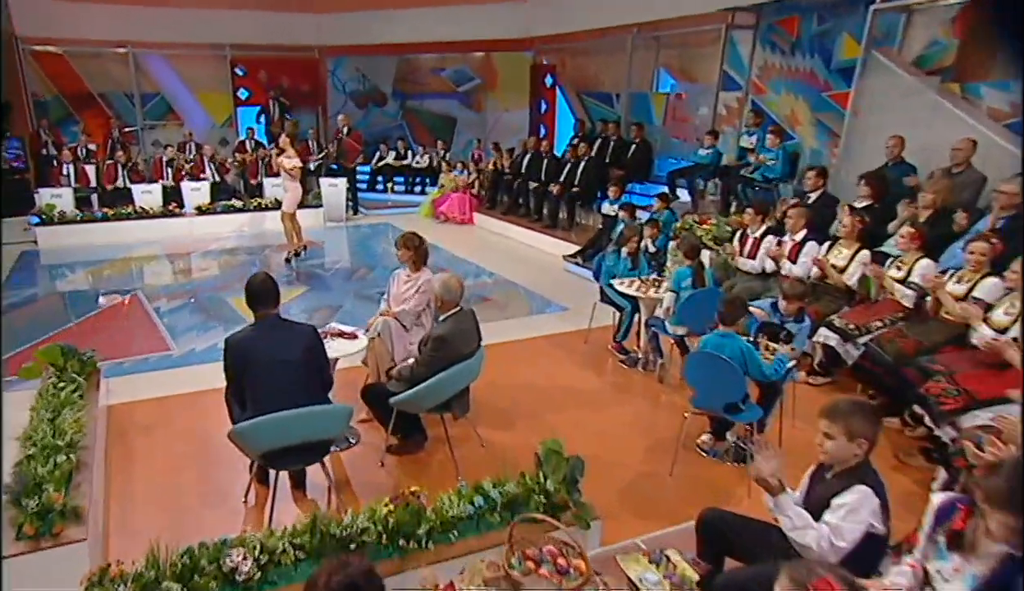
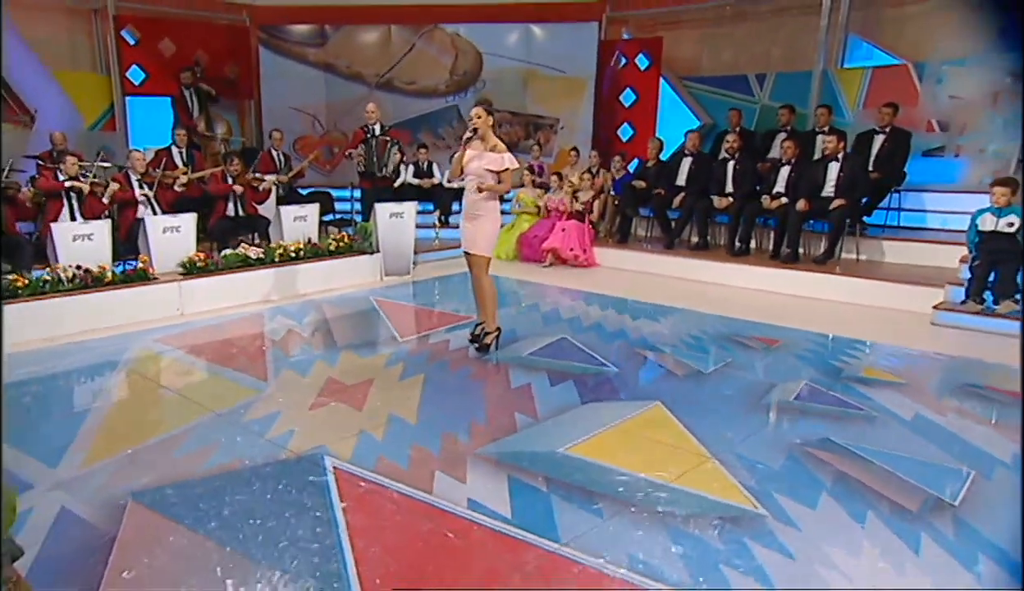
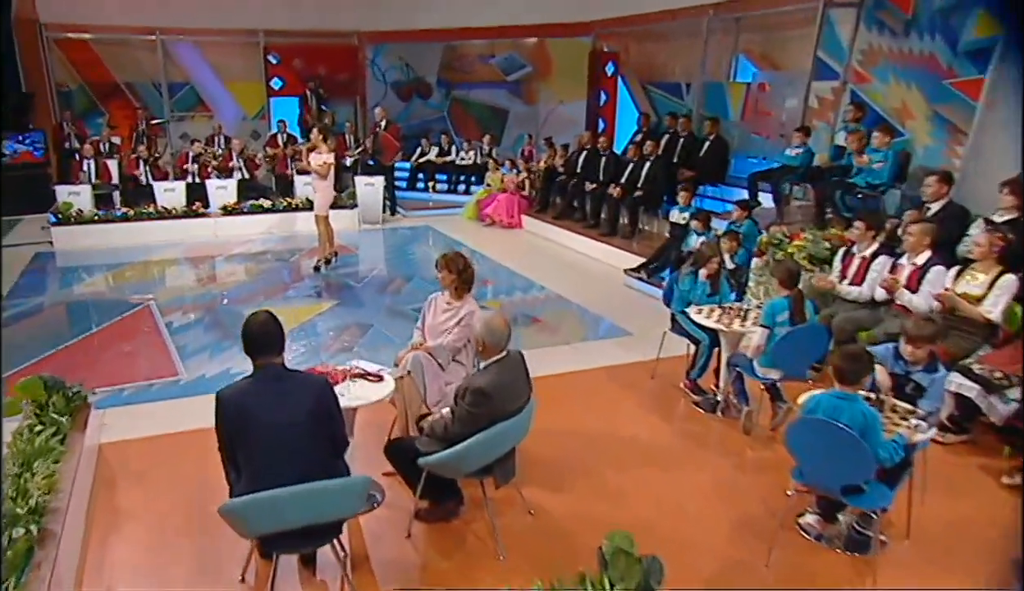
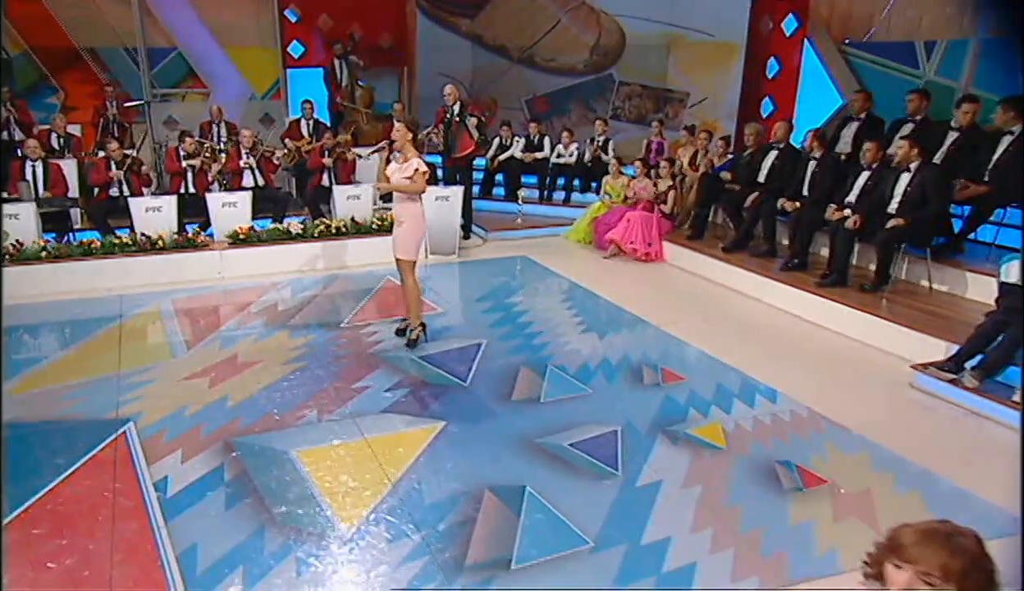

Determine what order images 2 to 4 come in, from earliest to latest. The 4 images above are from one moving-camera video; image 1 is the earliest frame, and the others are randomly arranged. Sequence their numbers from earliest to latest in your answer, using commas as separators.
3, 4, 2
